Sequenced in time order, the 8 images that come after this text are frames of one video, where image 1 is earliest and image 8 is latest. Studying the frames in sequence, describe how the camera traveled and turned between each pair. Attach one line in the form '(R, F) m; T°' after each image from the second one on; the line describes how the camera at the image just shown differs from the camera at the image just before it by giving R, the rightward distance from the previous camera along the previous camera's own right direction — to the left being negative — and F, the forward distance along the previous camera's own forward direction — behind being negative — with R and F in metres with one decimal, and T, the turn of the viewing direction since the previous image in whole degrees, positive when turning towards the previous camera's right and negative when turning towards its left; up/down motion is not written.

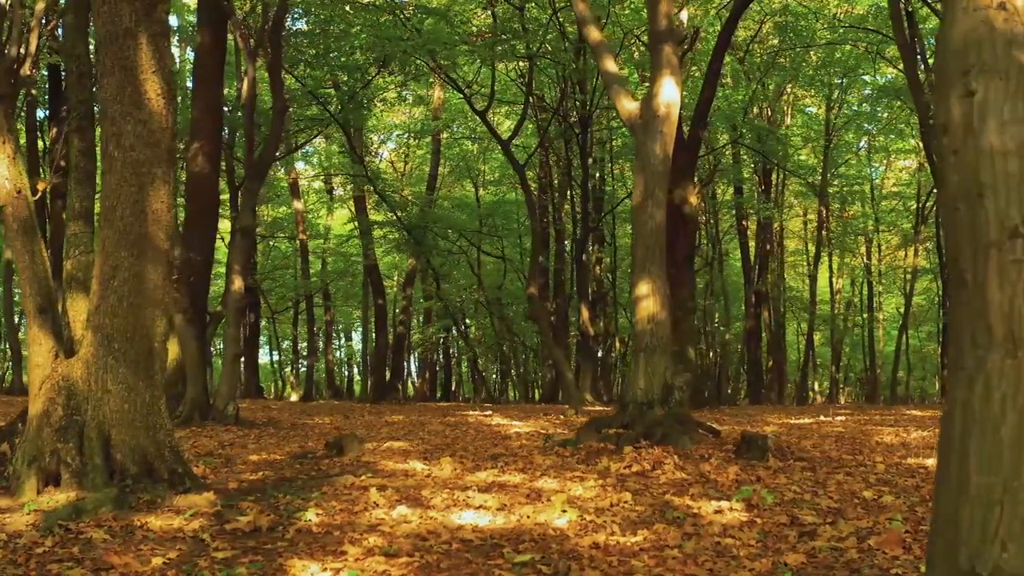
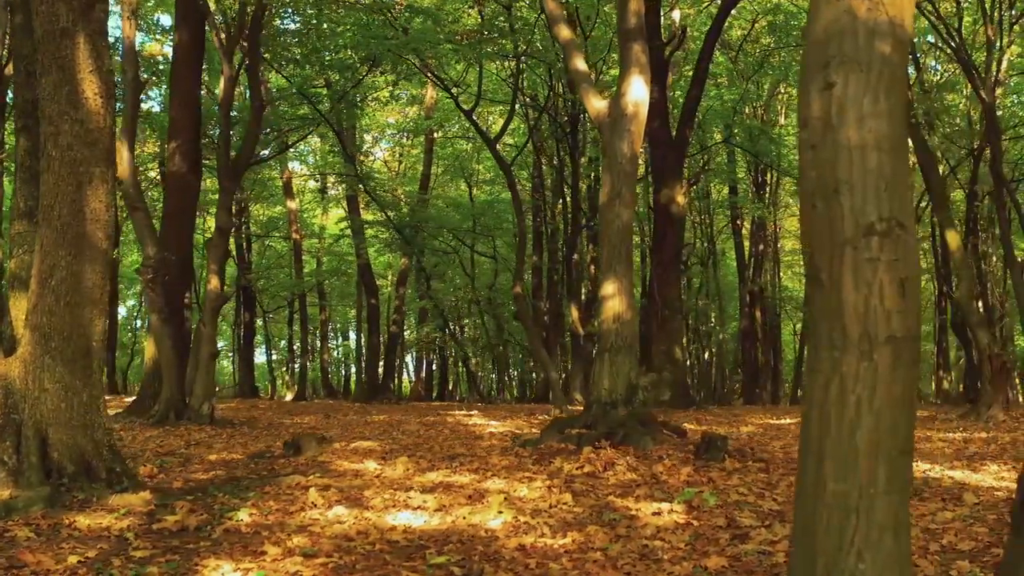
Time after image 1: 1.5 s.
(+0.5, 0.0) m; -1°
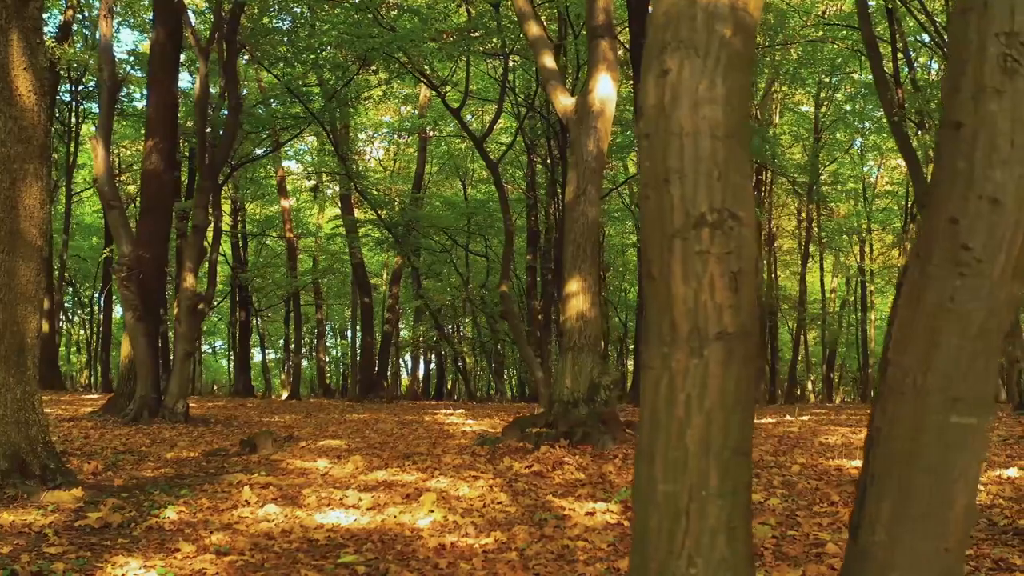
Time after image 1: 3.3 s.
(+0.5, +0.1) m; -1°
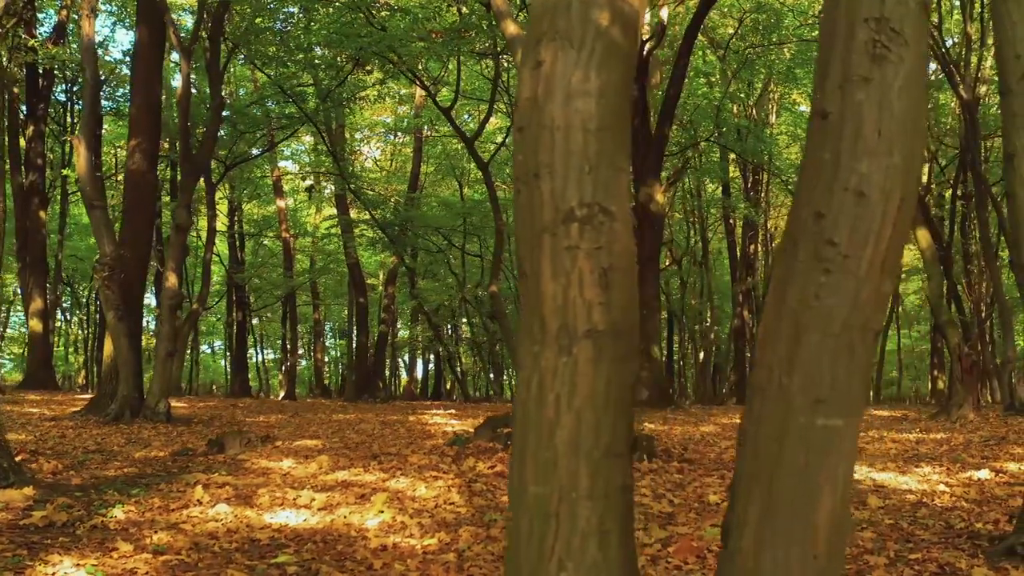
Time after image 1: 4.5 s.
(+0.4, 0.0) m; -1°
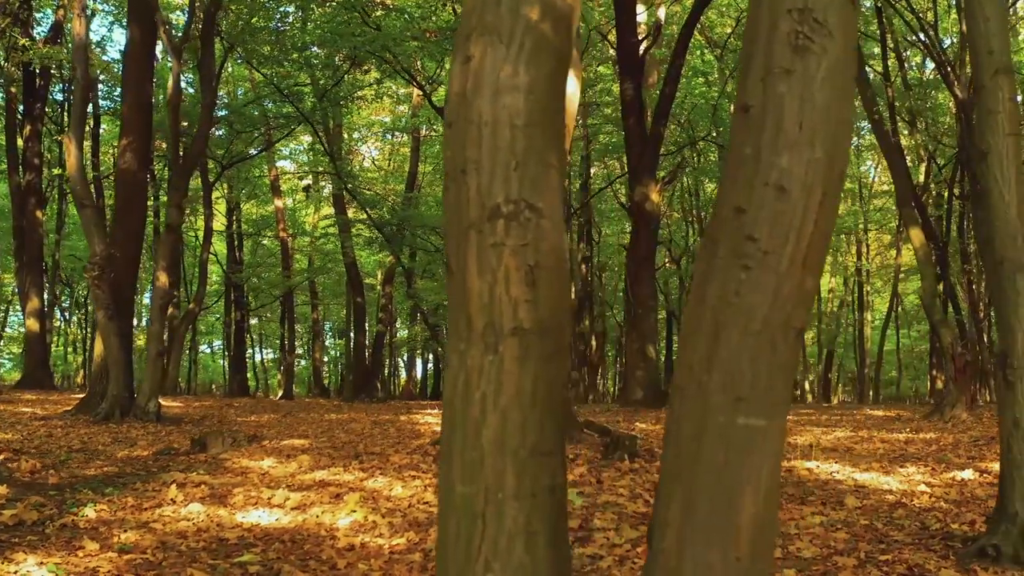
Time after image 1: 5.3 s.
(+0.2, 0.0) m; 0°
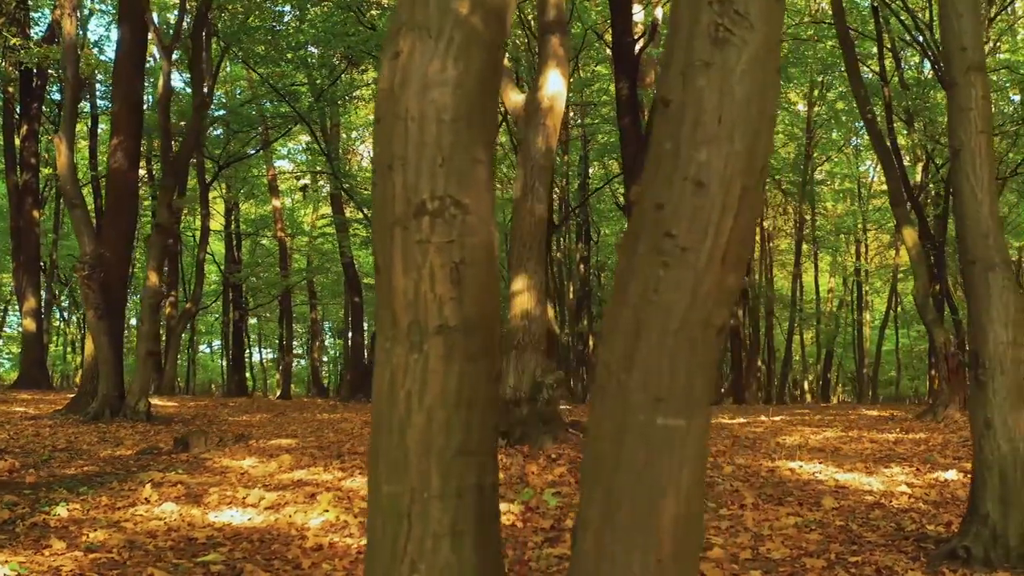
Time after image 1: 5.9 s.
(+0.2, 0.0) m; 0°
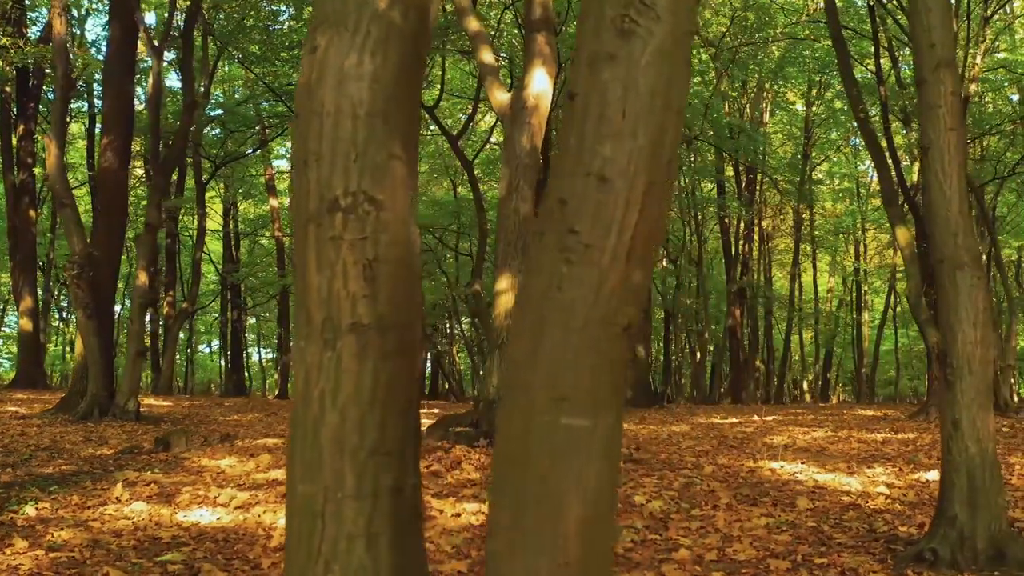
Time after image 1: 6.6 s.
(+0.2, 0.0) m; 0°
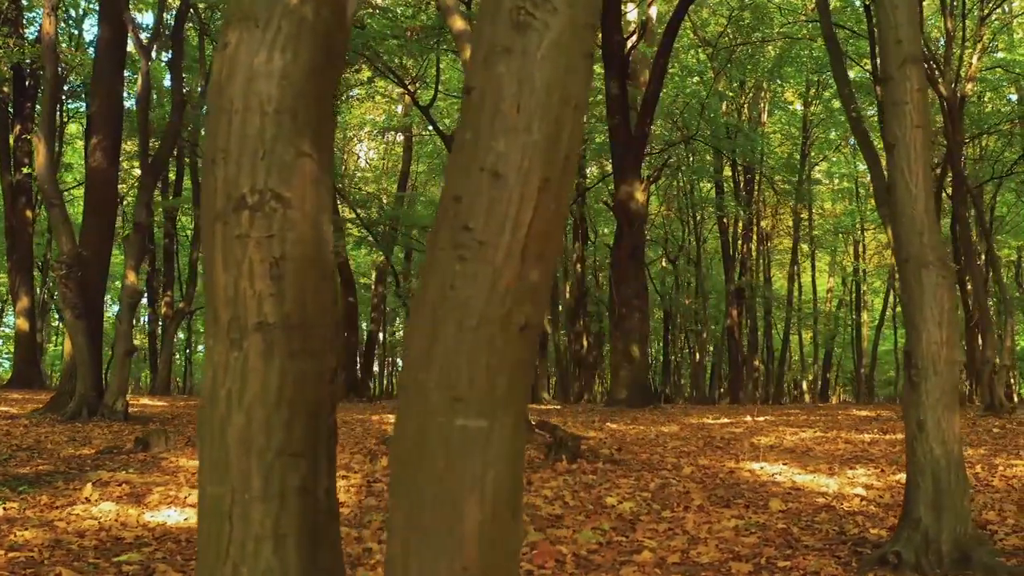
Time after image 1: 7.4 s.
(+0.3, 0.0) m; 0°
